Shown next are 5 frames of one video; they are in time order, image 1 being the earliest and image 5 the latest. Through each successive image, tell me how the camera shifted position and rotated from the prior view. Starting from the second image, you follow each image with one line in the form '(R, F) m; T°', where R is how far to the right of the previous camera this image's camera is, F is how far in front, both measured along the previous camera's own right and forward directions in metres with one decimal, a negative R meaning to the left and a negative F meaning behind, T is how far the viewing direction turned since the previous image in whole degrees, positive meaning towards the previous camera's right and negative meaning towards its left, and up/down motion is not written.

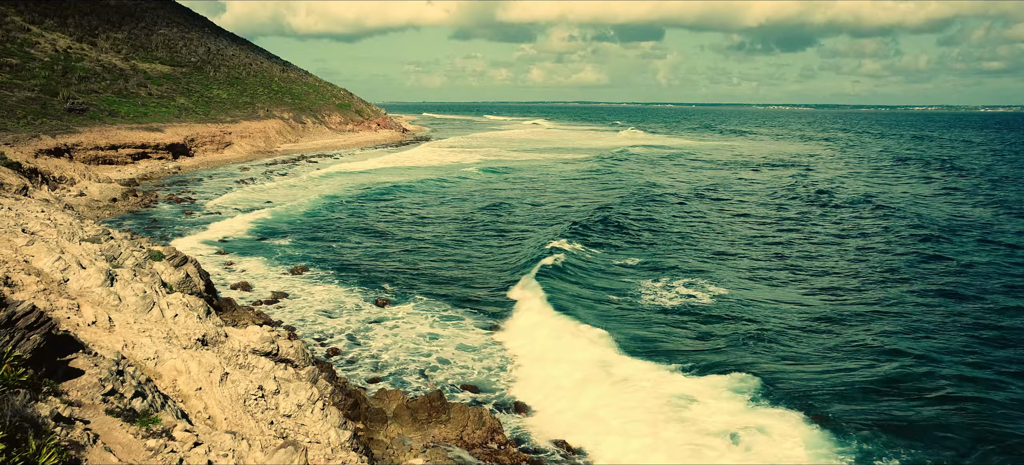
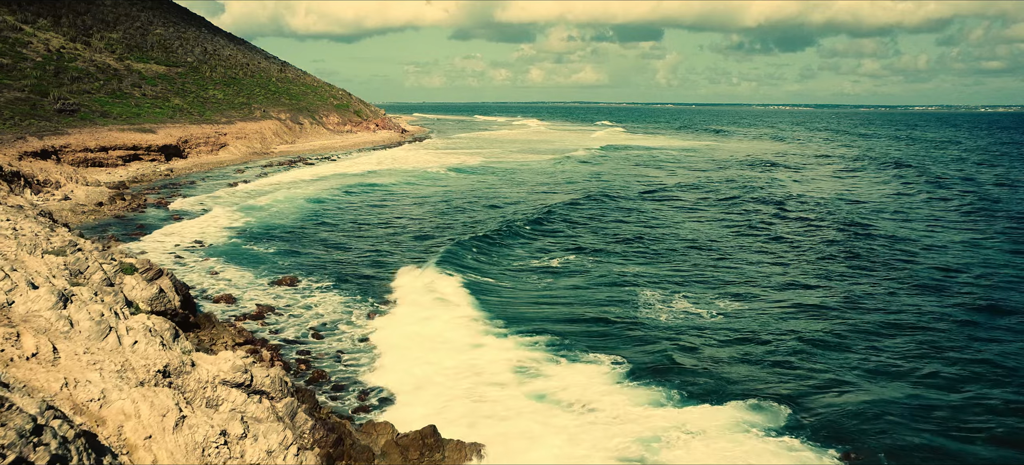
(0.0, +0.9) m; 0°
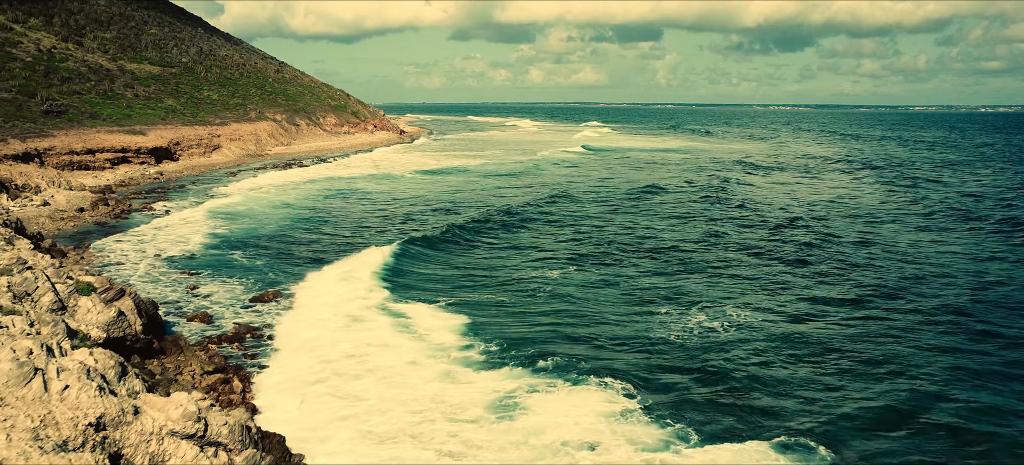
(0.0, +1.1) m; 0°
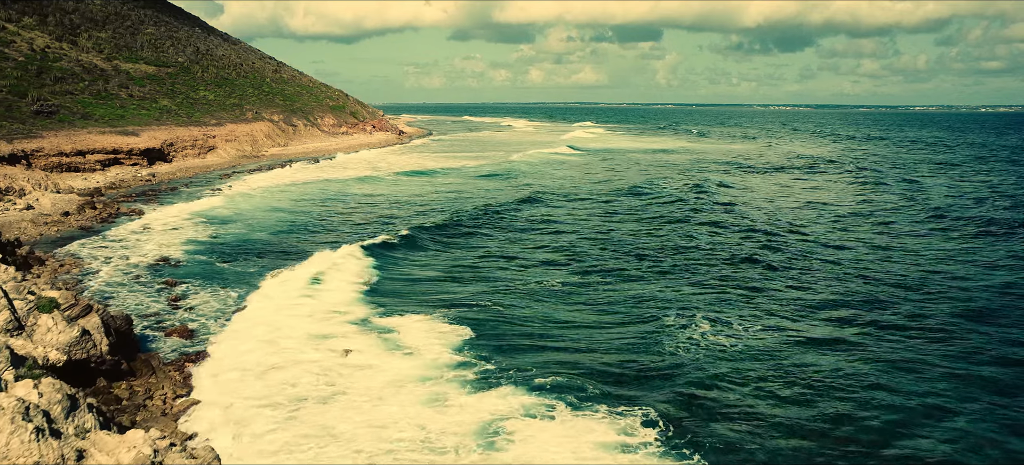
(0.0, +0.8) m; 0°
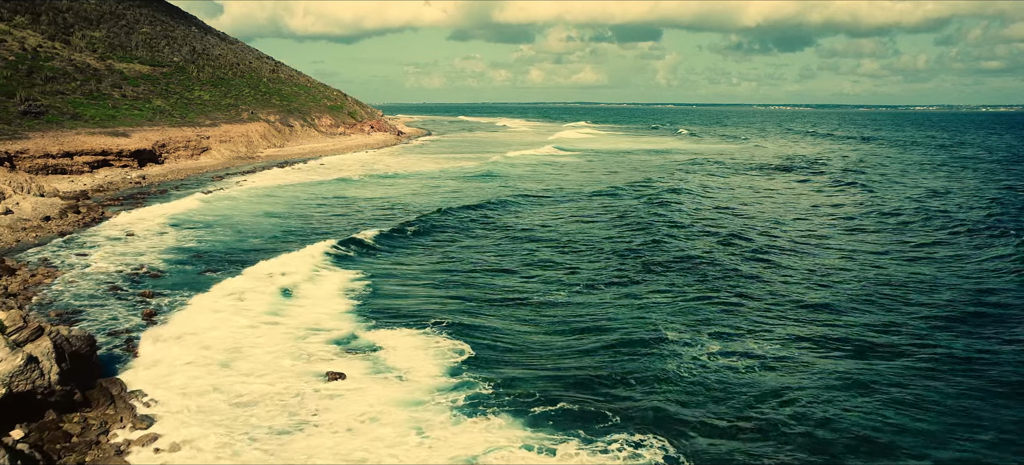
(0.0, +1.0) m; 0°
